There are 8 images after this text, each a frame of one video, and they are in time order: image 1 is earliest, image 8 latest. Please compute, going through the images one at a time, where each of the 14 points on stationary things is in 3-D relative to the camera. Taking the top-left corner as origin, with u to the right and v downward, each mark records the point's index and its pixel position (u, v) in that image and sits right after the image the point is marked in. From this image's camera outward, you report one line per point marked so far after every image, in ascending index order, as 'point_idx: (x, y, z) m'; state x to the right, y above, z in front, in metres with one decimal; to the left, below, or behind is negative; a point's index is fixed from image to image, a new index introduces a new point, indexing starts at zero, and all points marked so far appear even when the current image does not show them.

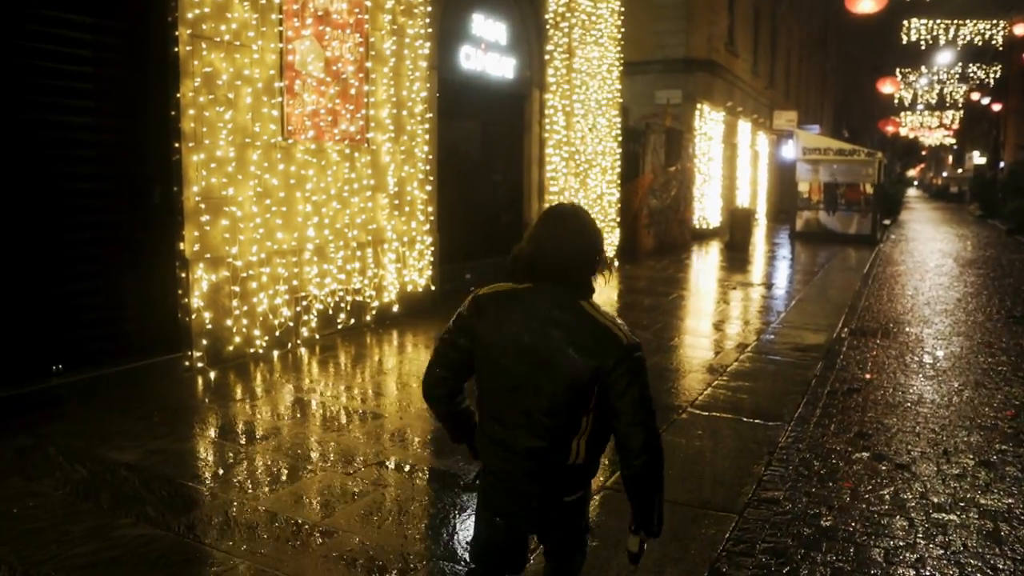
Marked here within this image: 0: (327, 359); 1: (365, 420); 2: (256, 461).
0: (-1.8, -0.7, +8.2) m
1: (-1.1, -1.0, +6.5) m
2: (-1.7, -1.1, +5.5) m
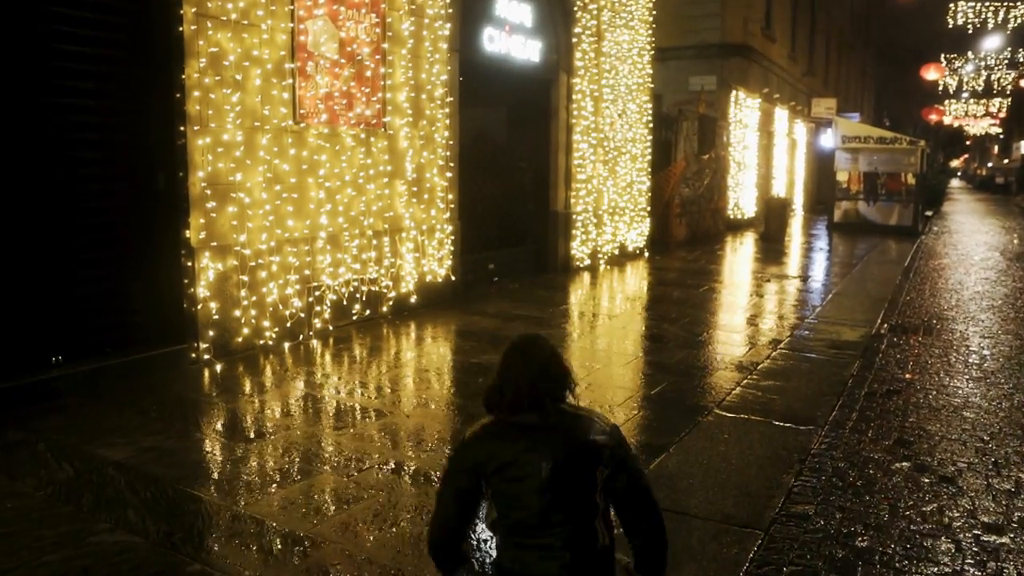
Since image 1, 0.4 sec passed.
0: (-1.6, -0.6, +7.9) m
1: (-1.0, -0.9, +6.2) m
2: (-1.6, -1.0, +5.2) m
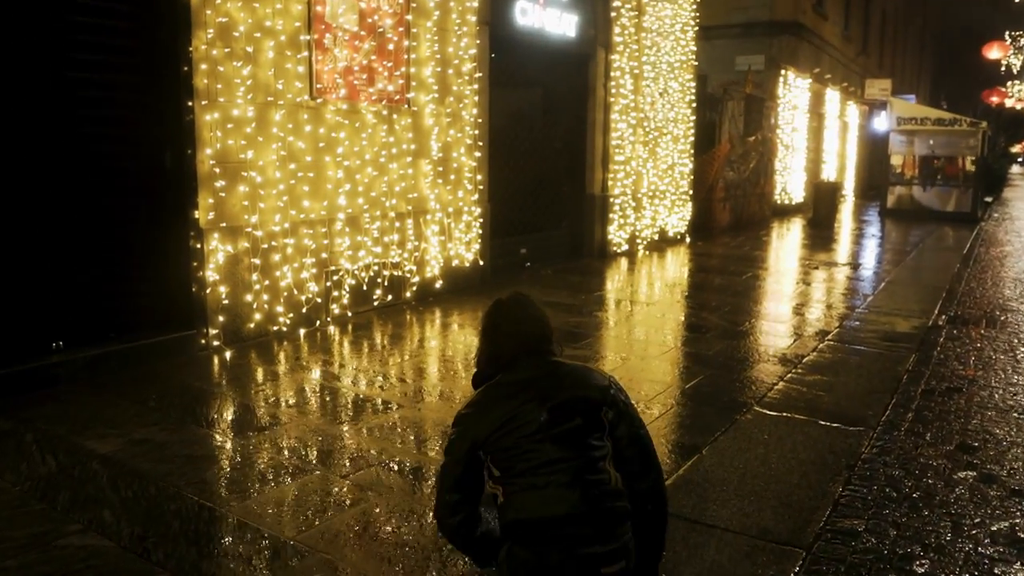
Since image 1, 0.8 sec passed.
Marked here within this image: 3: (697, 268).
0: (-1.4, -0.5, +7.6) m
1: (-0.9, -0.8, +5.8) m
2: (-1.5, -0.9, +4.9) m
3: (+2.8, +0.3, +12.8) m
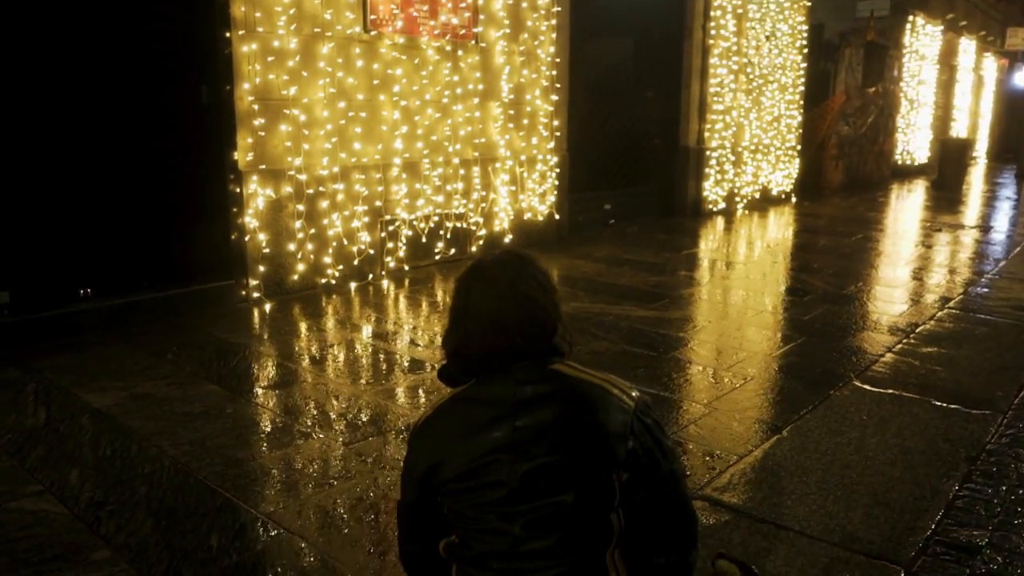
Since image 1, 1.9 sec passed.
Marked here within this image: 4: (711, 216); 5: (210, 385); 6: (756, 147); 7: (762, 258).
0: (-0.8, 0.0, +7.0) m
1: (-0.6, -0.5, +5.2) m
2: (-1.3, -0.6, +4.3) m
3: (+4.0, +0.8, +11.6) m
4: (+2.8, +1.0, +11.9) m
5: (-1.7, -0.5, +4.6) m
6: (+3.8, +2.2, +13.0) m
7: (+2.8, +0.4, +9.5) m
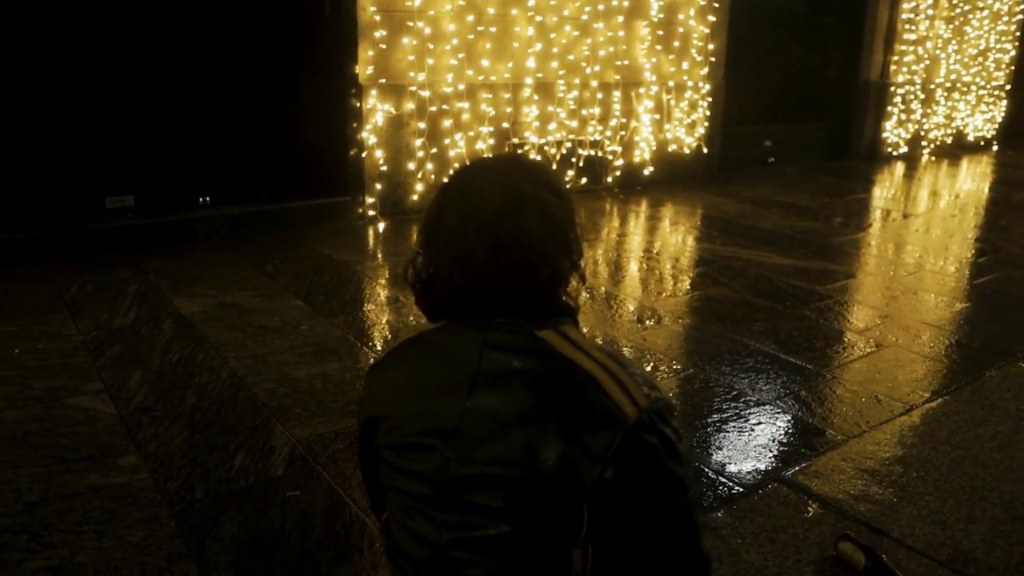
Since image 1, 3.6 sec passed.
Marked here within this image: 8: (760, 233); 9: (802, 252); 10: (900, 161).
0: (+0.2, +0.5, +6.6) m
1: (0.0, -0.1, +4.9) m
2: (-0.9, -0.2, +4.2) m
3: (+5.9, +1.3, +10.2) m
4: (+4.8, +1.6, +10.6) m
5: (-1.2, -0.1, +4.5) m
6: (+6.0, +2.8, +11.4) m
7: (+4.3, +0.8, +8.4) m
8: (+1.9, +0.4, +6.6) m
9: (+2.1, +0.3, +6.1) m
10: (+5.0, +1.6, +10.7) m
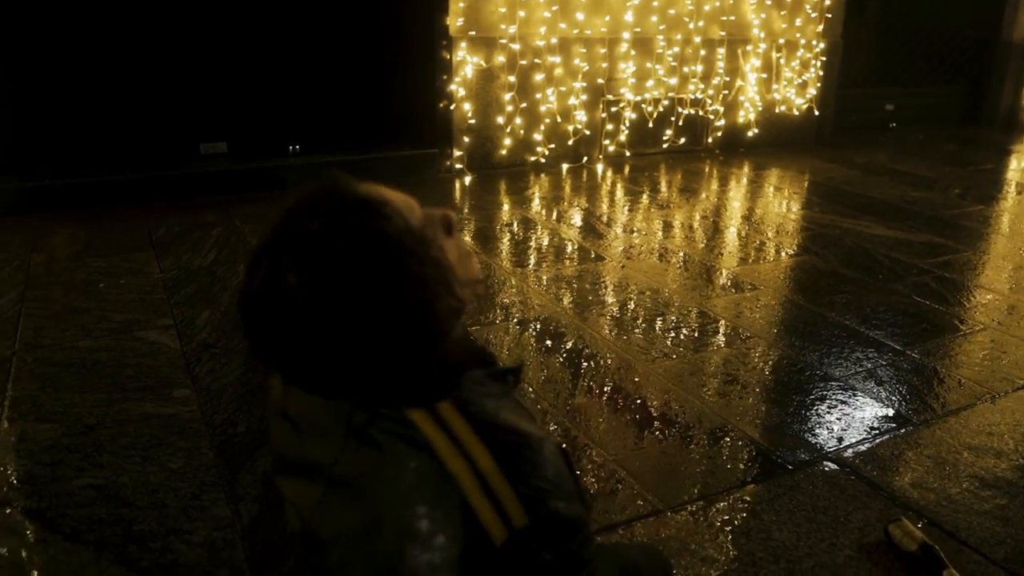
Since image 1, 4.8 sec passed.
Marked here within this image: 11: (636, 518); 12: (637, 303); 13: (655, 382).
0: (+0.9, +0.8, +6.5) m
1: (+0.5, +0.2, +4.8) m
2: (-0.6, +0.1, +4.2) m
3: (+7.0, +1.5, +9.2) m
4: (+6.0, +1.9, +9.7) m
5: (-0.8, +0.2, +4.6) m
6: (+7.4, +3.0, +10.3) m
7: (+5.2, +1.0, +7.6) m
8: (+2.6, +0.6, +6.2) m
9: (+2.7, +0.4, +5.7) m
10: (+6.2, +1.9, +9.8) m
11: (+0.4, -0.7, +2.4) m
12: (+0.6, -0.1, +4.1) m
13: (+0.6, -0.4, +3.3) m
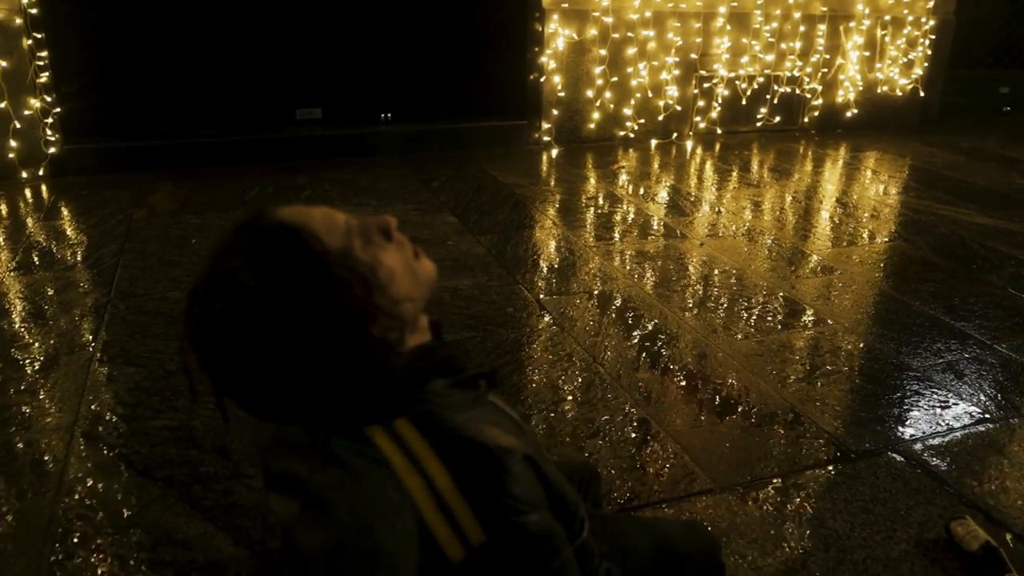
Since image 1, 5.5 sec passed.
0: (+1.5, +1.0, +6.3) m
1: (+0.9, +0.3, +4.7) m
2: (-0.2, +0.2, +4.3) m
3: (+8.0, +1.4, +8.3) m
4: (+7.0, +1.8, +9.0) m
5: (-0.3, +0.4, +4.6) m
6: (+8.5, +2.9, +9.3) m
7: (+5.9, +0.9, +7.0) m
8: (+3.2, +0.7, +5.8) m
9: (+3.3, +0.5, +5.4) m
10: (+7.2, +1.8, +9.0) m
11: (+0.5, -0.6, +2.4) m
12: (+1.0, 0.0, +4.1) m
13: (+0.8, -0.3, +3.2) m
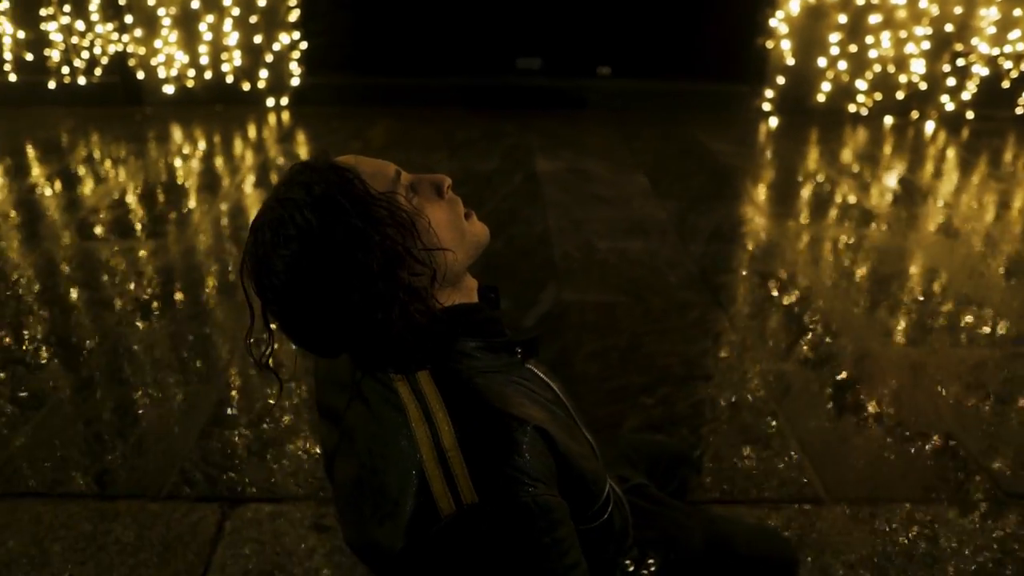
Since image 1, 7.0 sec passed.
0: (+3.0, +1.0, +5.6) m
1: (+1.9, +0.3, +4.3) m
2: (+0.8, +0.4, +4.2) m
3: (+9.8, +0.5, +5.7) m
4: (+9.2, +1.1, +6.6) m
5: (+0.7, +0.6, +4.6) m
6: (+10.8, +2.0, +6.4) m
7: (+7.4, +0.3, +5.1) m
8: (+4.5, +0.4, +4.7) m
9: (+4.4, +0.2, +4.3) m
10: (+9.3, +1.1, +6.6) m
11: (+0.8, -0.6, +2.3) m
12: (+1.8, 0.0, +3.7) m
13: (+1.3, -0.3, +3.0) m
